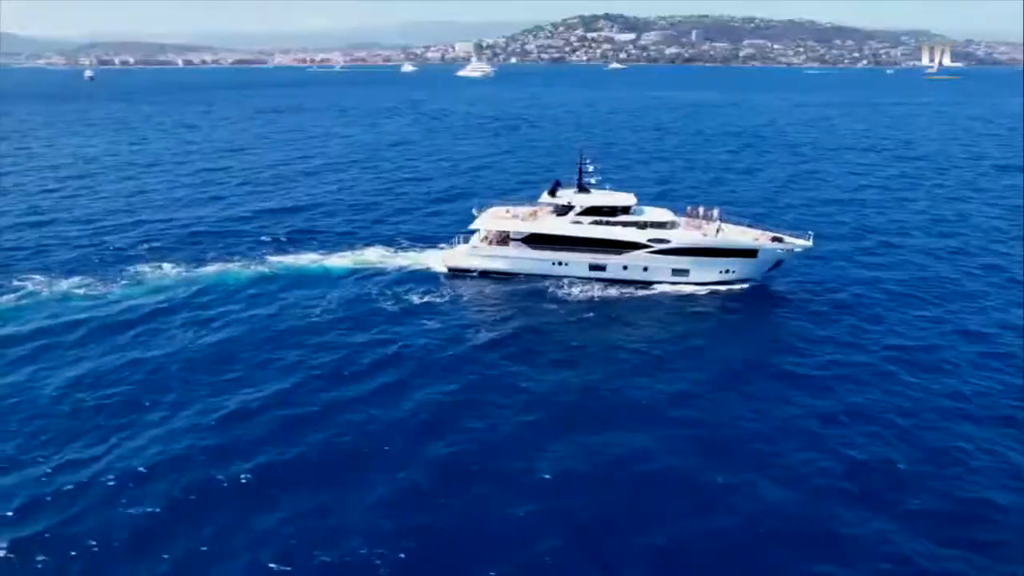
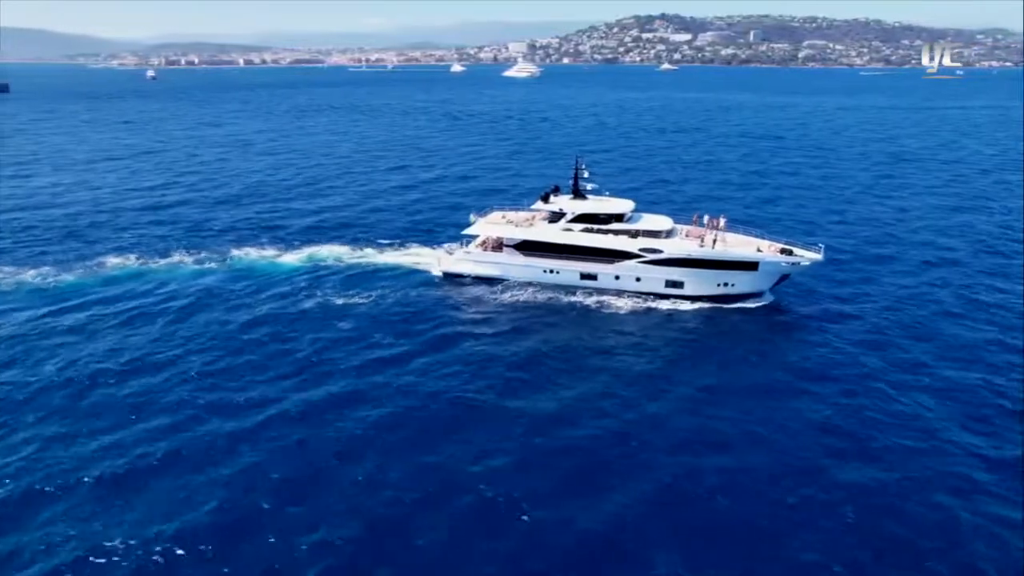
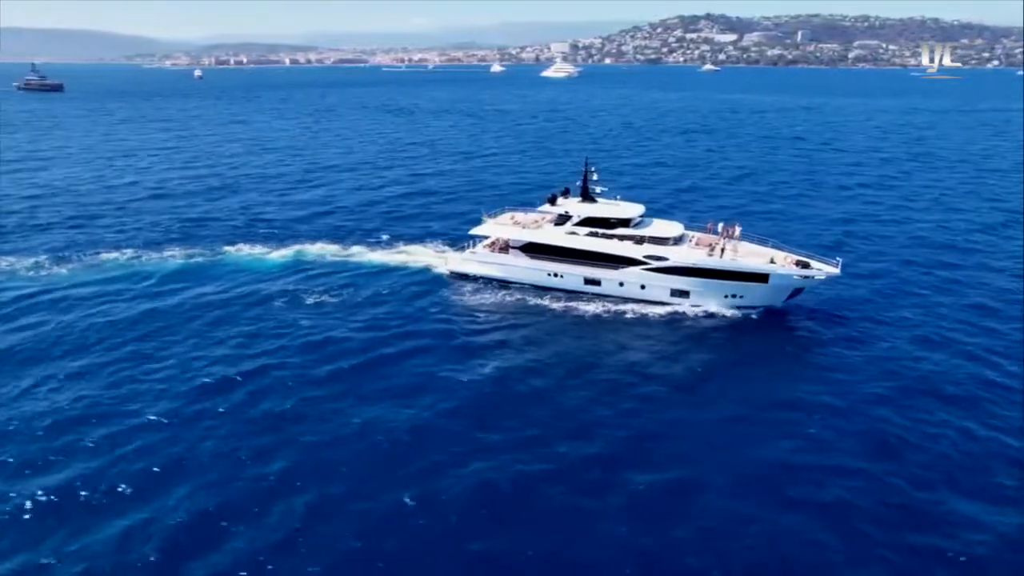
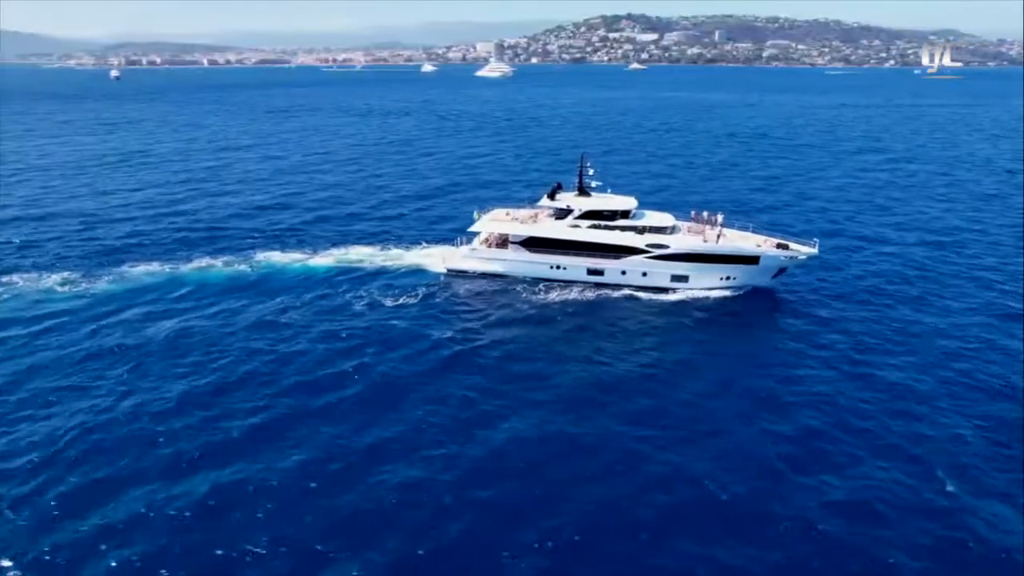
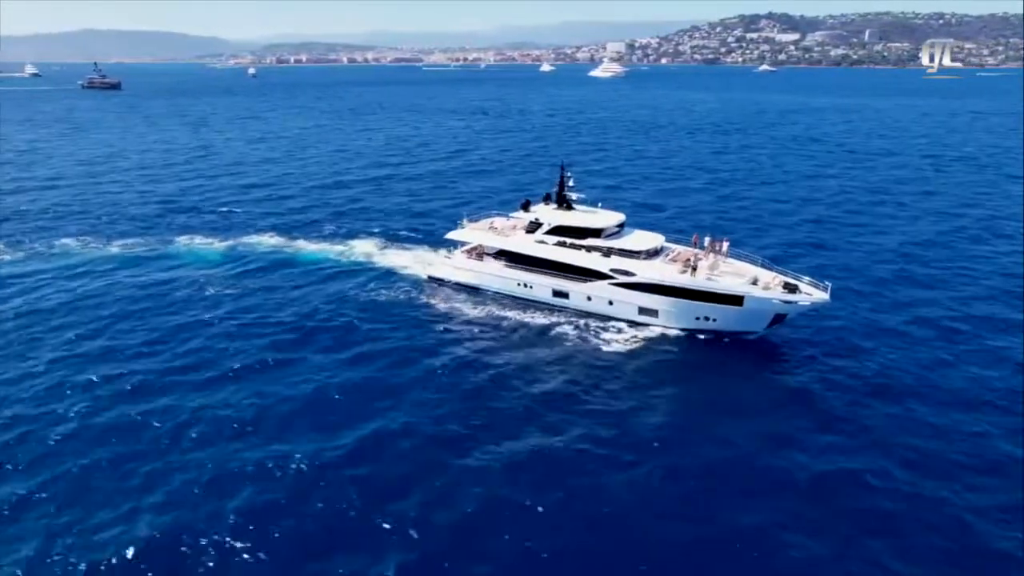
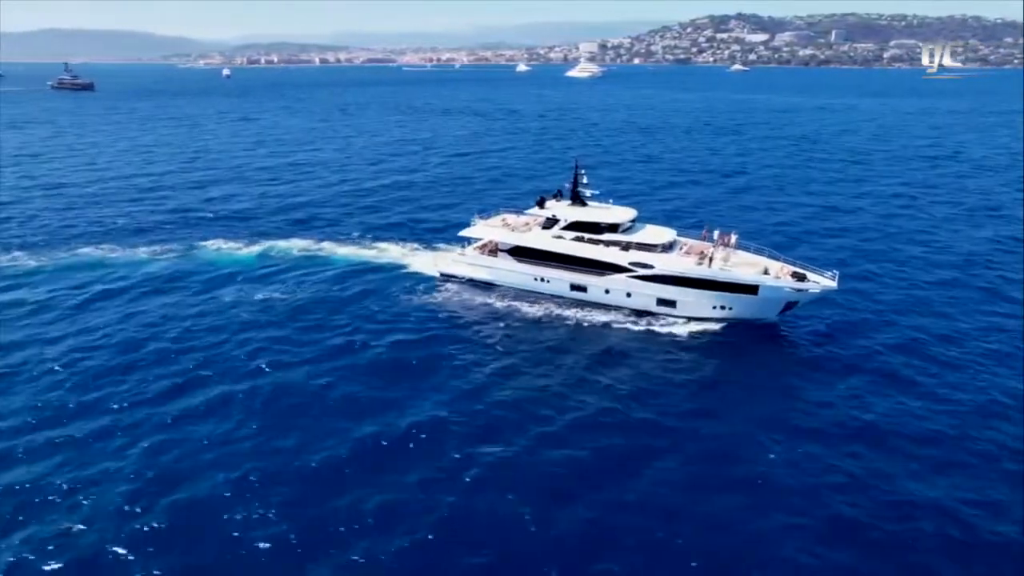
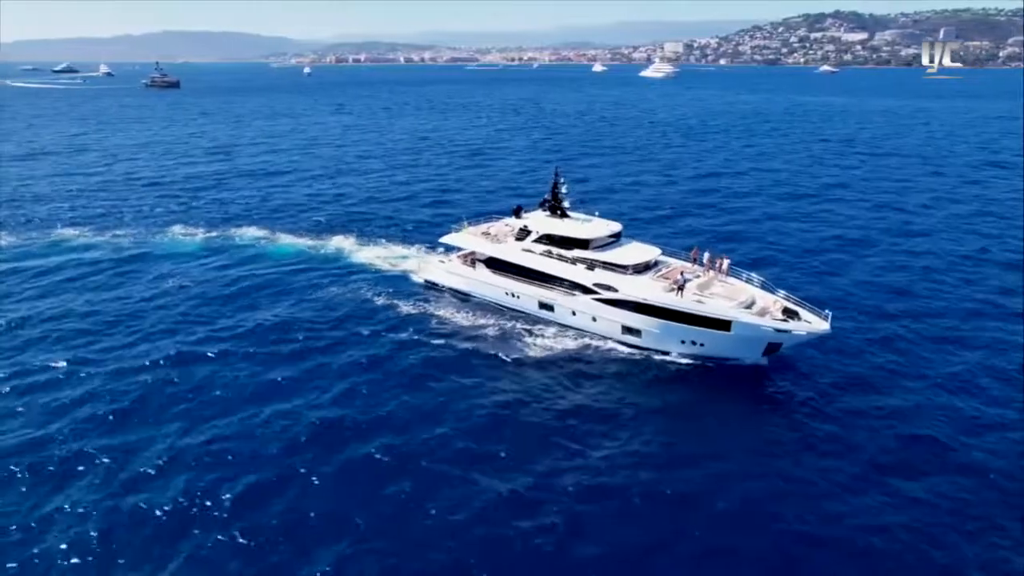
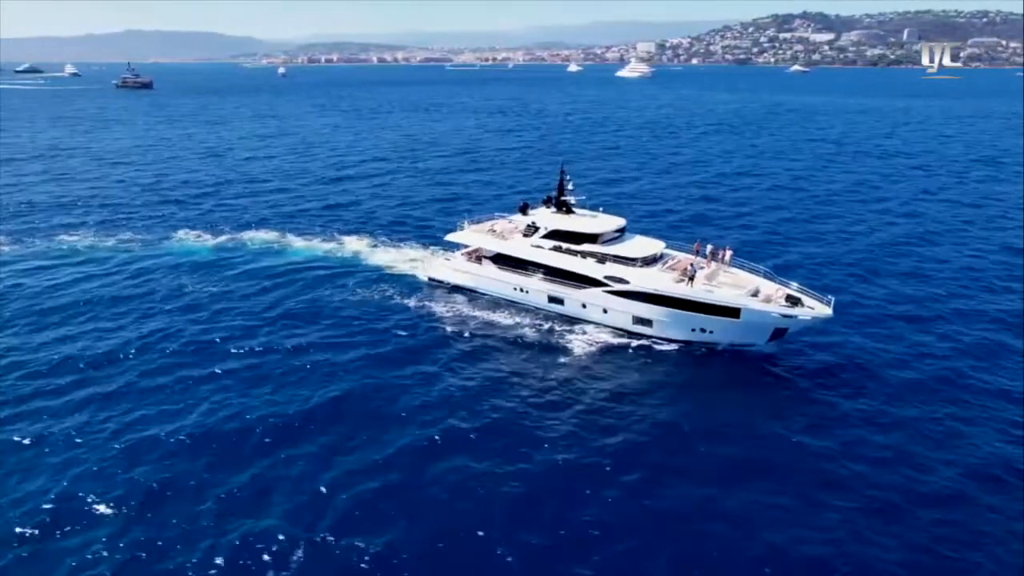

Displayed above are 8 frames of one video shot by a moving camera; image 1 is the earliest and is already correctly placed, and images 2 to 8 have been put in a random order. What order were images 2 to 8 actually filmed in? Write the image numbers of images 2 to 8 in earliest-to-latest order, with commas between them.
4, 2, 3, 6, 5, 8, 7
